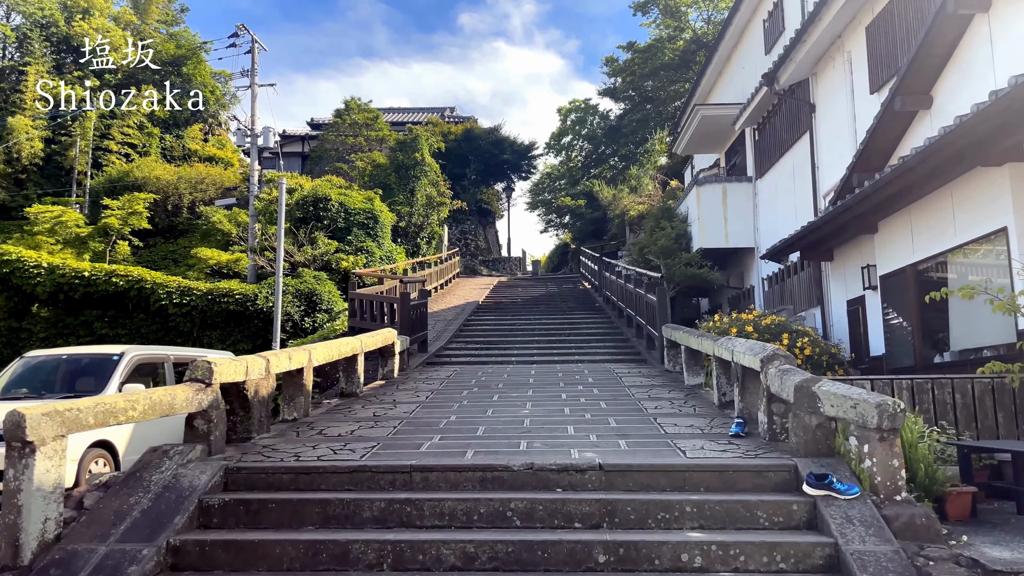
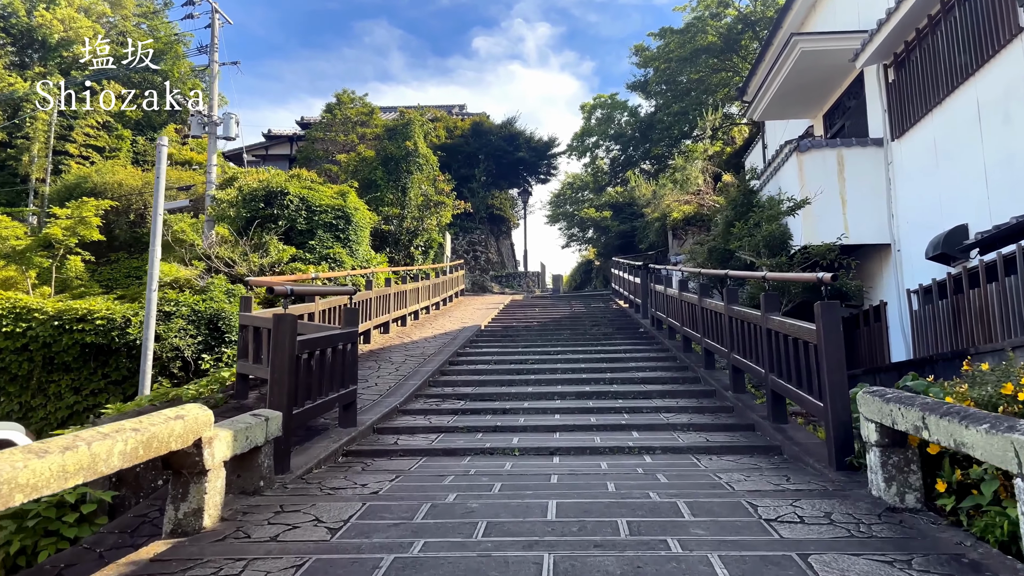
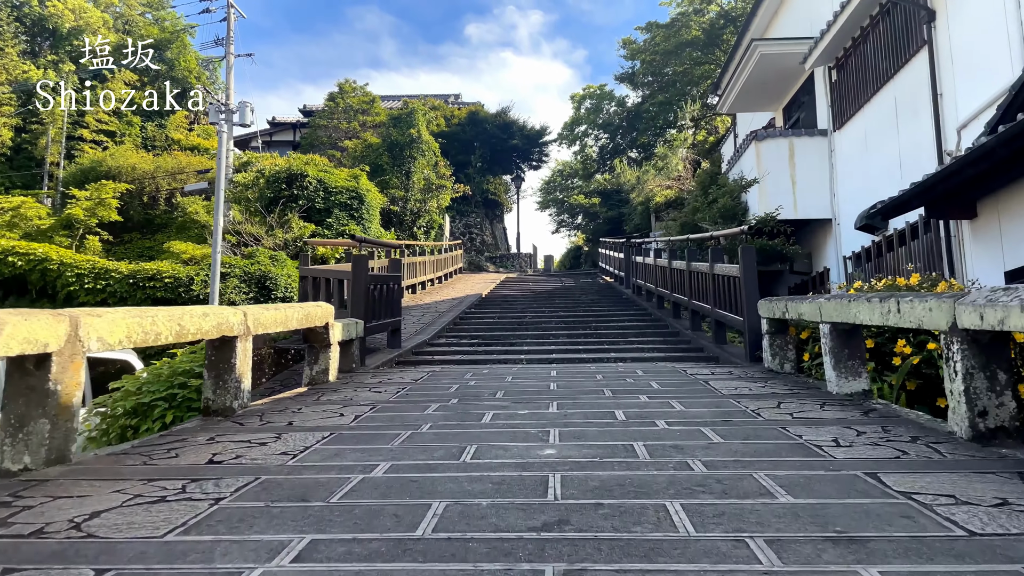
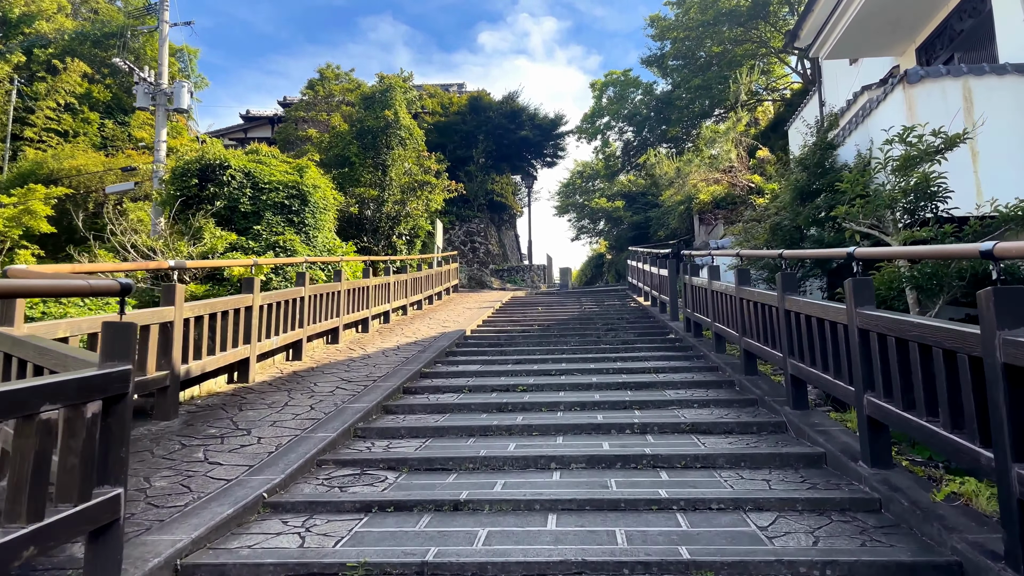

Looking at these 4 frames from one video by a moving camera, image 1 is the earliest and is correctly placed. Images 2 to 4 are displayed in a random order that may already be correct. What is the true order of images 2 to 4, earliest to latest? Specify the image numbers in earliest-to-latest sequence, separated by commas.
3, 2, 4
